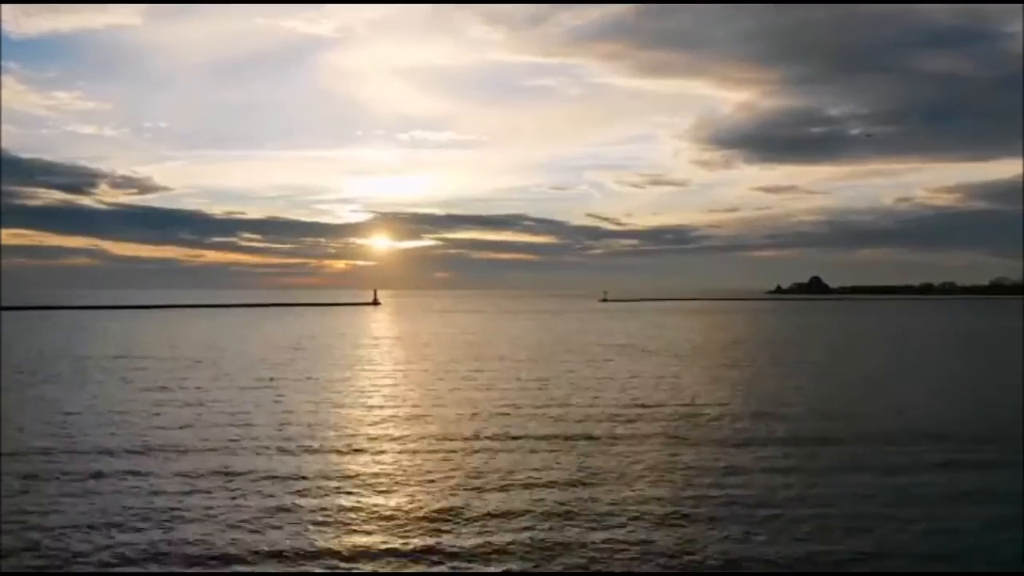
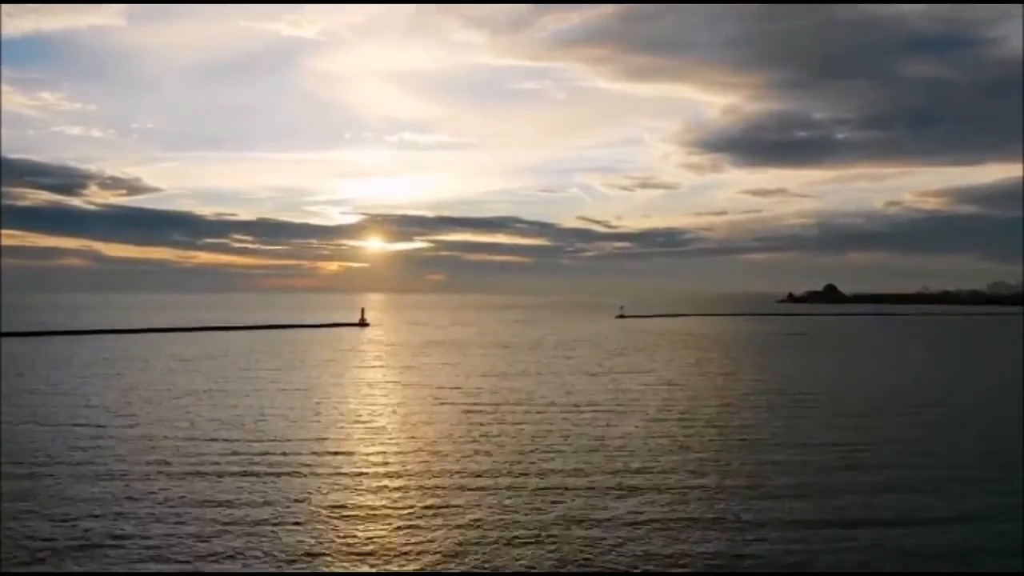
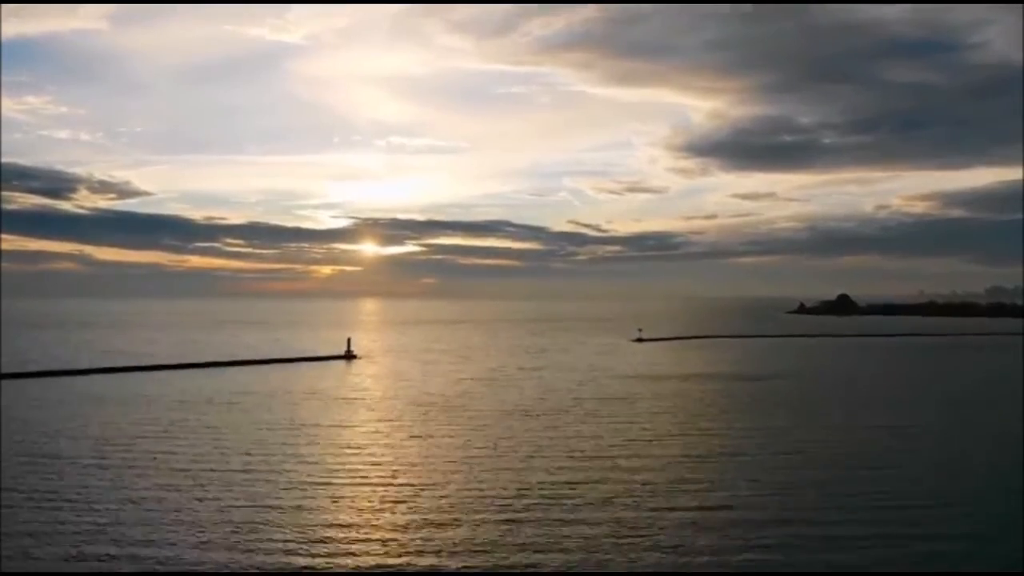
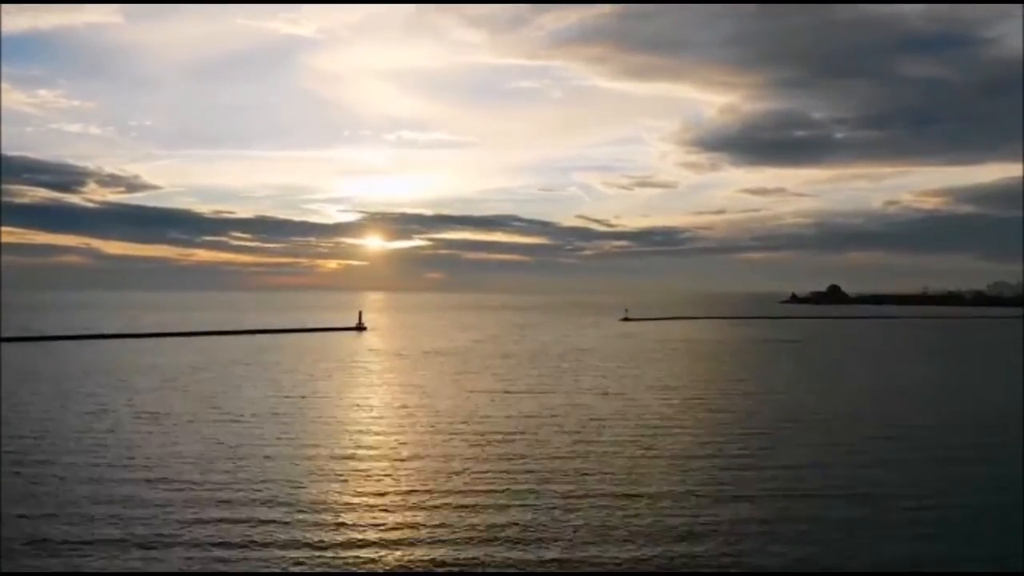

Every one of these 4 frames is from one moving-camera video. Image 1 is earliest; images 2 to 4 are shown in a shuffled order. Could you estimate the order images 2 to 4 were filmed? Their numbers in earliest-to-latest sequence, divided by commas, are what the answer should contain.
2, 4, 3
